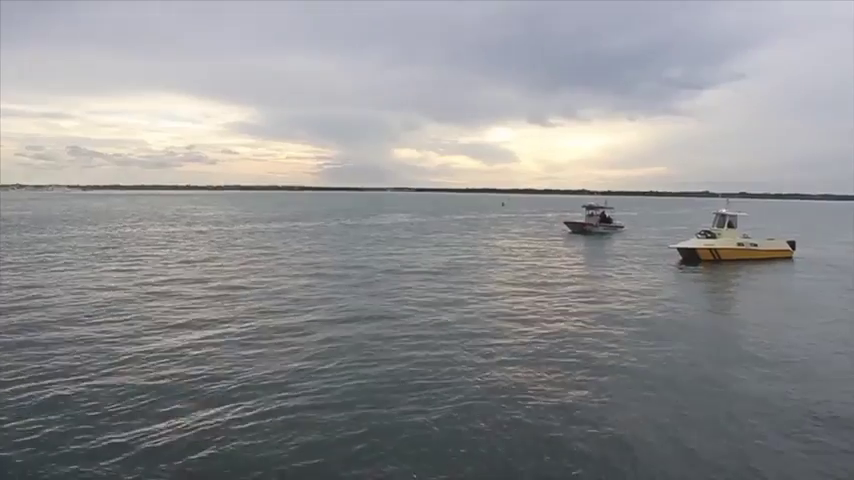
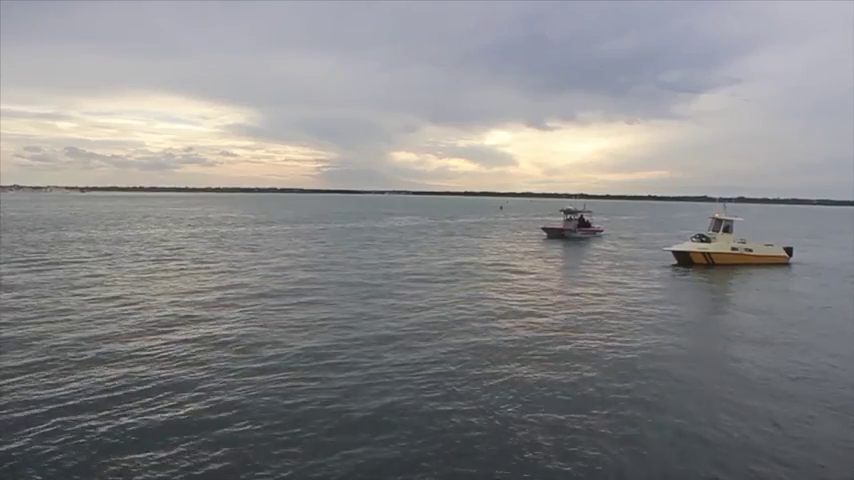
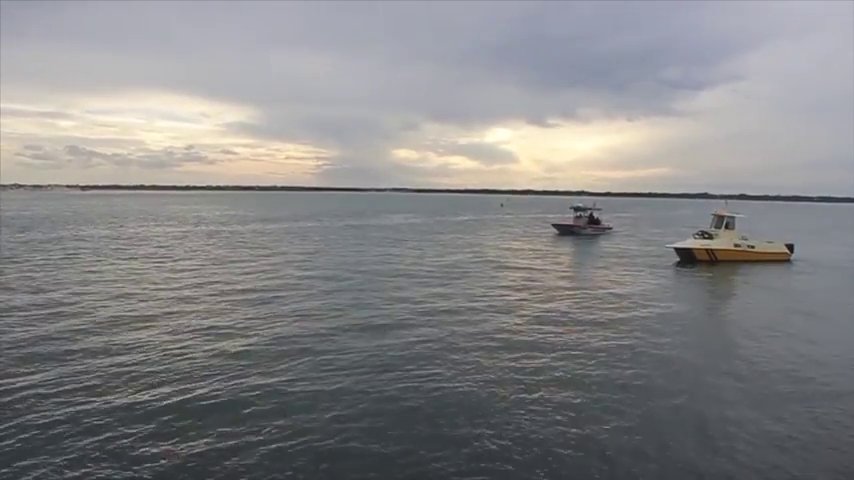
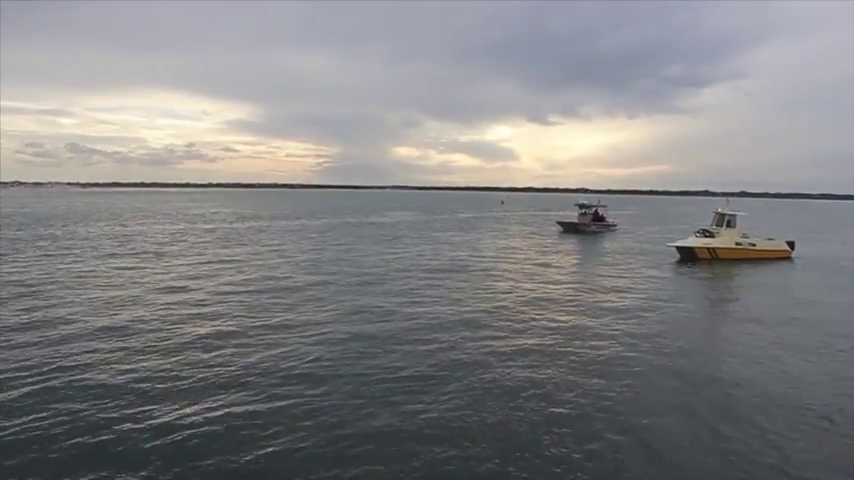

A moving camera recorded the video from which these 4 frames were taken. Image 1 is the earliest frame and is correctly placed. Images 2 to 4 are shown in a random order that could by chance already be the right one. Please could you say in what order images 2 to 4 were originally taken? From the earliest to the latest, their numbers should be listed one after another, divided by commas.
4, 3, 2
